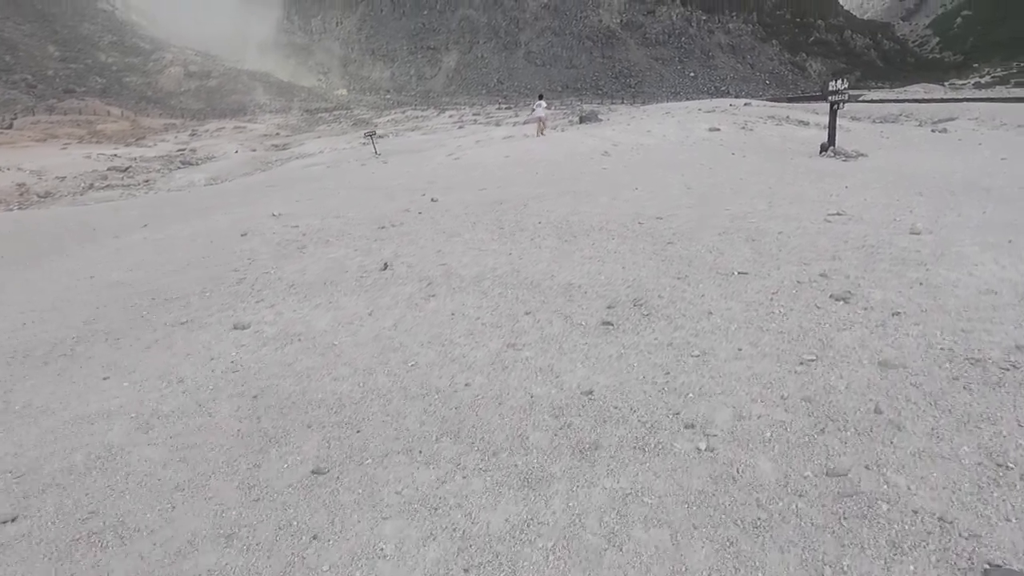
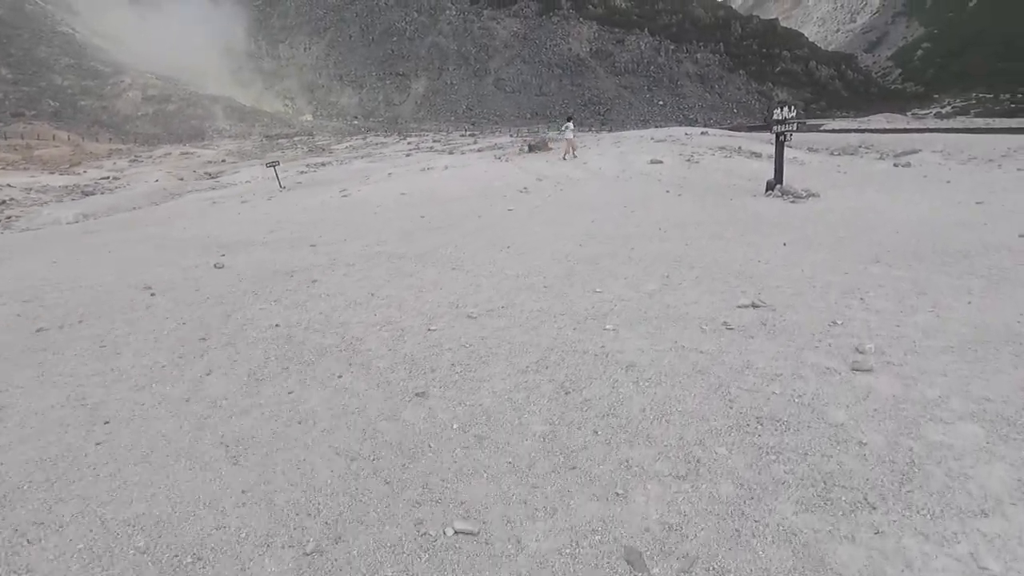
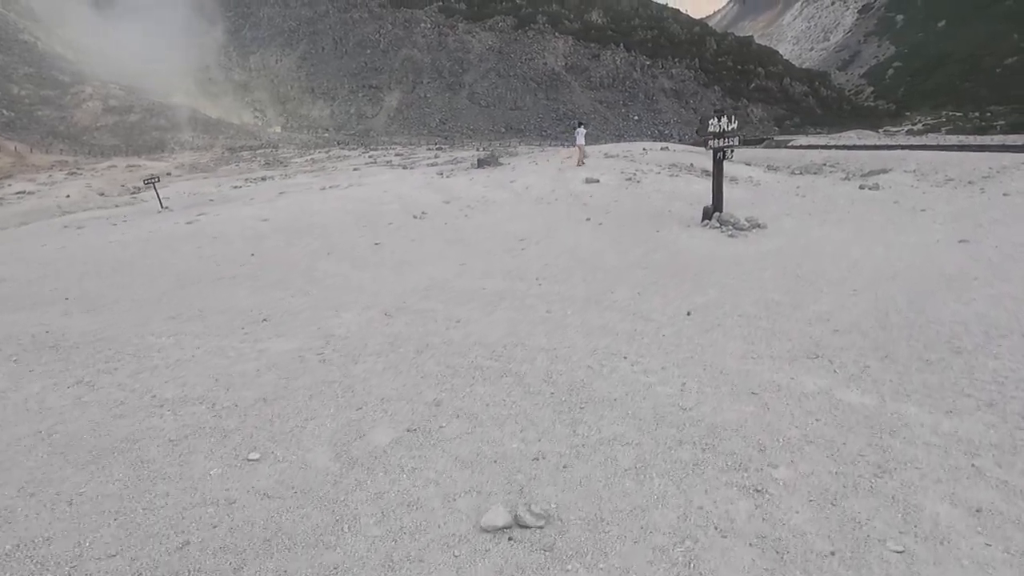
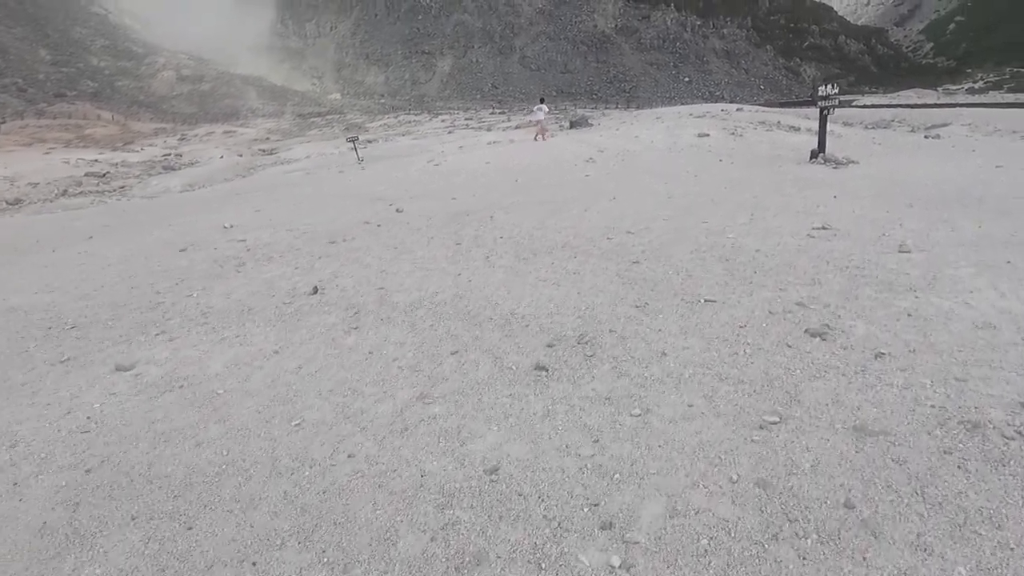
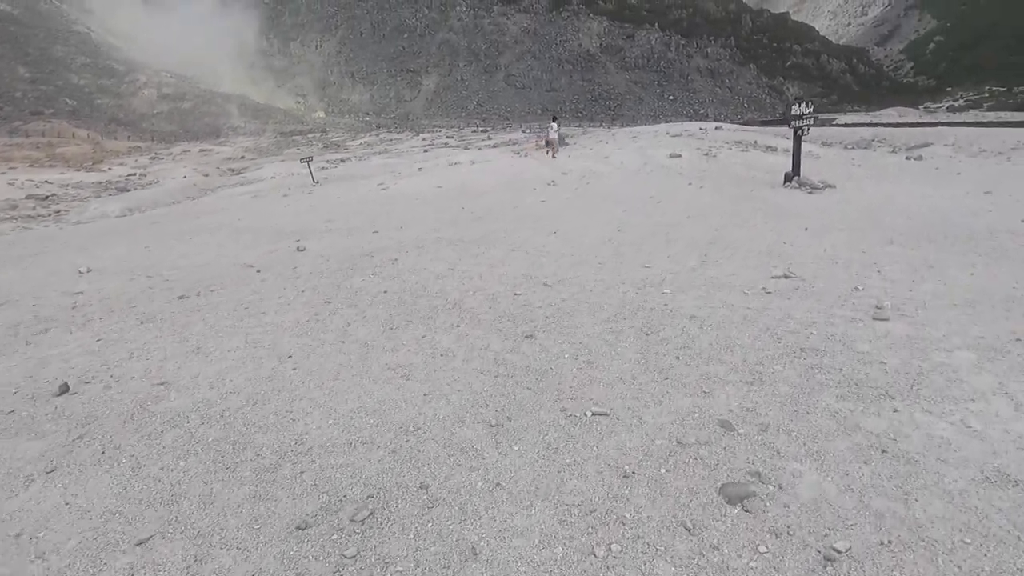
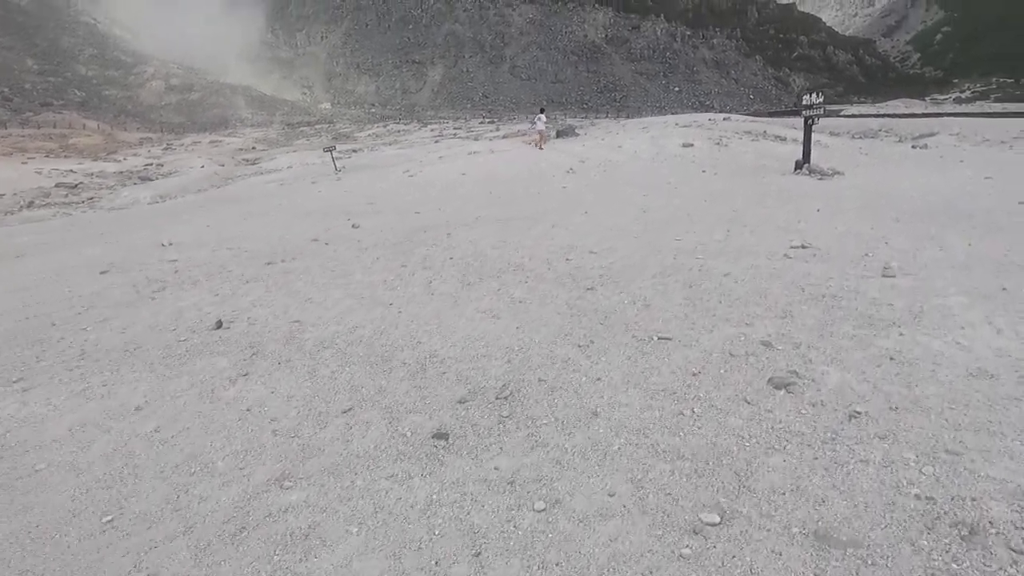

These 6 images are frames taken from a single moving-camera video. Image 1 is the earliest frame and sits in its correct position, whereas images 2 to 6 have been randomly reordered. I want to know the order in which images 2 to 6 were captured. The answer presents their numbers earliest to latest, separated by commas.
4, 6, 5, 2, 3
